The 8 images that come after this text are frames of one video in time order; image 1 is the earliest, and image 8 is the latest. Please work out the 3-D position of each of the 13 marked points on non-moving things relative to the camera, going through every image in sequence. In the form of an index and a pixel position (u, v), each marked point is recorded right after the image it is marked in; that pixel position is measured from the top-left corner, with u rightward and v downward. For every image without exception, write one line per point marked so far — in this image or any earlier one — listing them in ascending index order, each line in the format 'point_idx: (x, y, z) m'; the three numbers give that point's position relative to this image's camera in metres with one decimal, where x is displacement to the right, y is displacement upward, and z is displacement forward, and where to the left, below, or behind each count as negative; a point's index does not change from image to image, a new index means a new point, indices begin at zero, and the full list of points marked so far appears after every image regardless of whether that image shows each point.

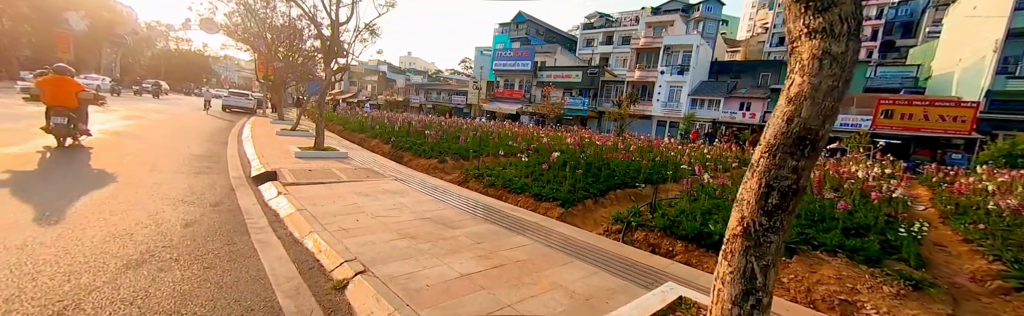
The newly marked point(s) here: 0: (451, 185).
0: (-1.0, -0.4, +5.8) m
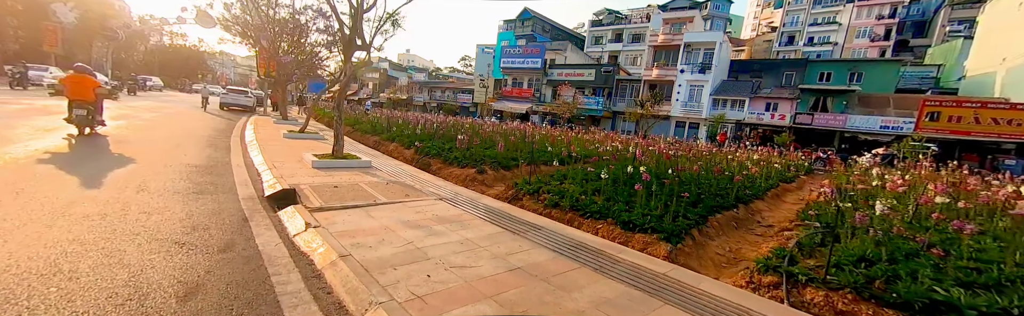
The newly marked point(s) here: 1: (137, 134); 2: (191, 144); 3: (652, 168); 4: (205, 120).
0: (-0.1, -0.6, +4.8) m
1: (-9.1, +0.6, +9.0) m
2: (-7.1, +0.3, +8.2) m
3: (+2.2, -0.2, +5.9) m
4: (-12.4, +1.5, +15.0) m
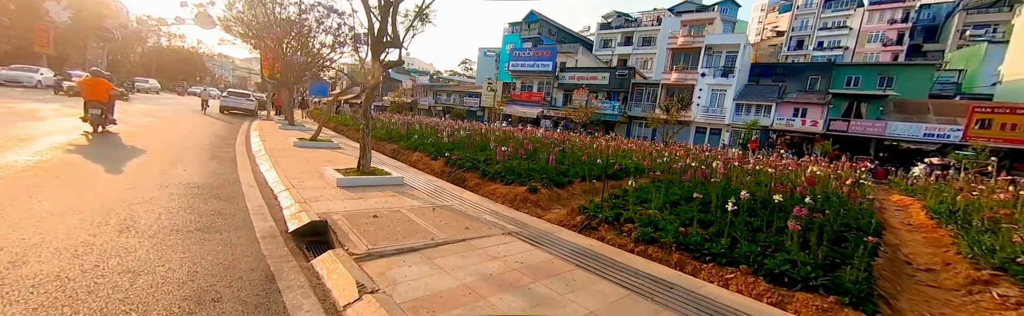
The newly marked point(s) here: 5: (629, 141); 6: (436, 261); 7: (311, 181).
0: (+0.8, -0.9, +3.8) m
1: (-8.2, +0.3, +8.0) m
2: (-6.3, +0.1, +7.2) m
3: (+3.1, -0.4, +4.9) m
4: (-11.6, +1.2, +14.0) m
5: (+3.7, +0.5, +11.7) m
6: (-0.6, -0.8, +2.9) m
7: (-3.0, -0.3, +5.4) m
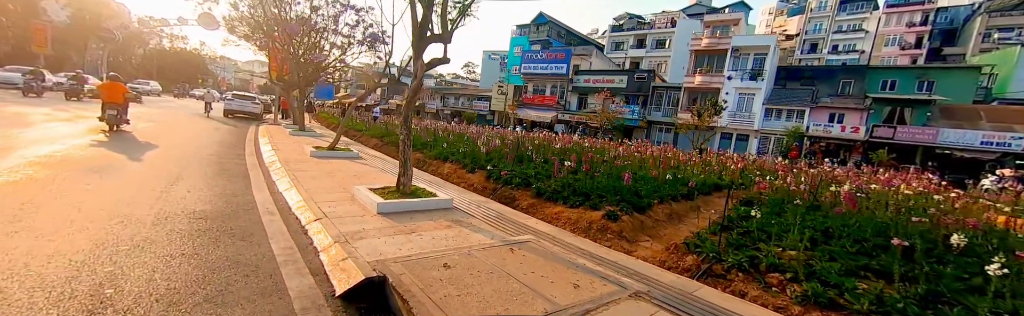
0: (+1.8, -1.1, +2.7) m
1: (-7.3, +0.1, +7.0) m
2: (-5.3, -0.2, +6.2) m
3: (+4.1, -0.7, +3.8) m
4: (-10.6, +1.0, +13.0) m
5: (+4.7, +0.2, +10.6) m
6: (+0.3, -1.0, +1.9) m
7: (-2.0, -0.6, +4.4) m
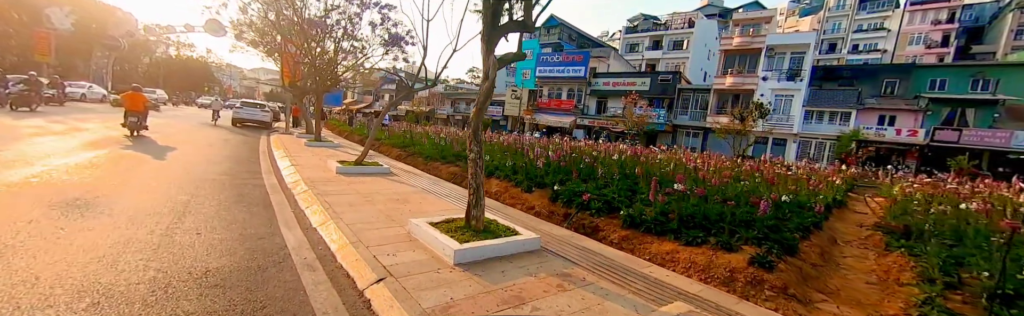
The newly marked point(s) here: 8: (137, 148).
0: (+2.8, -1.3, +1.5) m
1: (-6.2, -0.2, +5.9) m
2: (-4.2, -0.5, +5.1) m
3: (+5.1, -0.9, +2.6) m
4: (-9.4, +0.5, +11.9) m
5: (+5.8, -0.1, +9.4) m
6: (+1.4, -1.3, +0.7) m
7: (-0.9, -0.8, +3.2) m
8: (-9.0, +0.2, +8.8) m
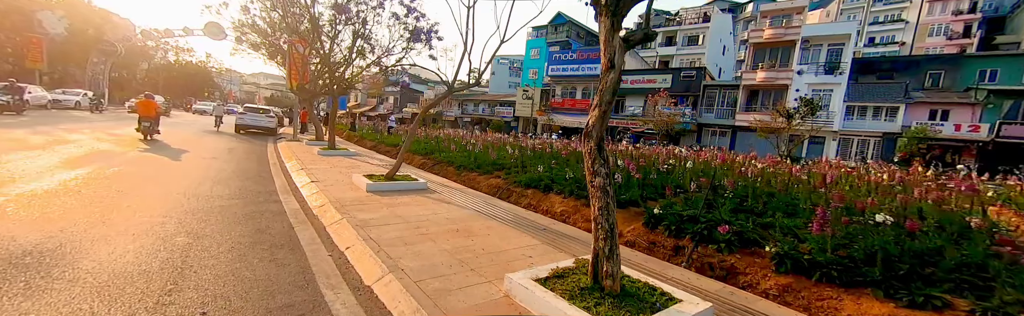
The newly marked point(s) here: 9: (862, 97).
0: (+3.9, -1.5, +0.3) m
1: (-5.1, -0.5, +4.7) m
2: (-3.1, -0.8, +3.8) m
3: (+6.2, -1.0, +1.4) m
4: (-8.3, +0.2, +10.7) m
5: (+6.9, -0.2, +8.1) m
6: (+2.5, -1.4, -0.6) m
7: (+0.2, -1.1, +2.0) m
8: (-7.9, -0.1, +7.6) m
9: (+17.5, +3.0, +18.4) m
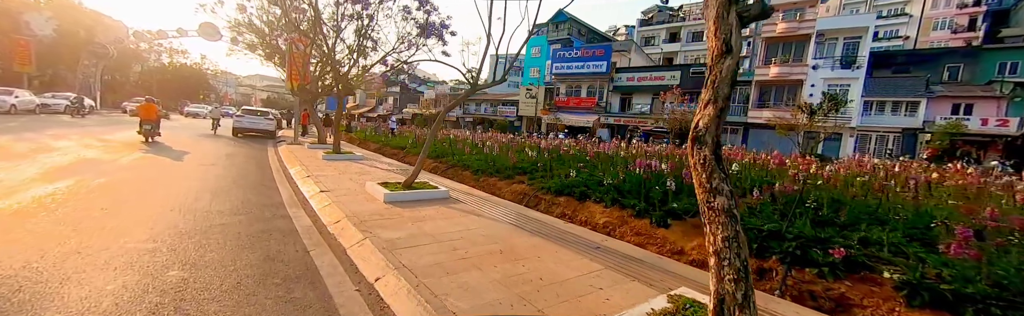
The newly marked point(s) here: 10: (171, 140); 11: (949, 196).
0: (+4.5, -1.5, -0.4) m
1: (-4.5, -0.7, +4.0) m
2: (-2.6, -0.9, +3.2) m
3: (+6.8, -1.0, +0.8) m
4: (-7.9, 0.0, +10.0) m
5: (+7.4, -0.2, +7.5) m
6: (+3.1, -1.5, -1.2) m
7: (+0.7, -1.2, +1.4) m
8: (-7.4, -0.3, +6.9) m
9: (+18.0, +3.2, +17.9) m
10: (-11.5, +0.6, +12.3) m
11: (+6.7, -0.5, +5.4) m
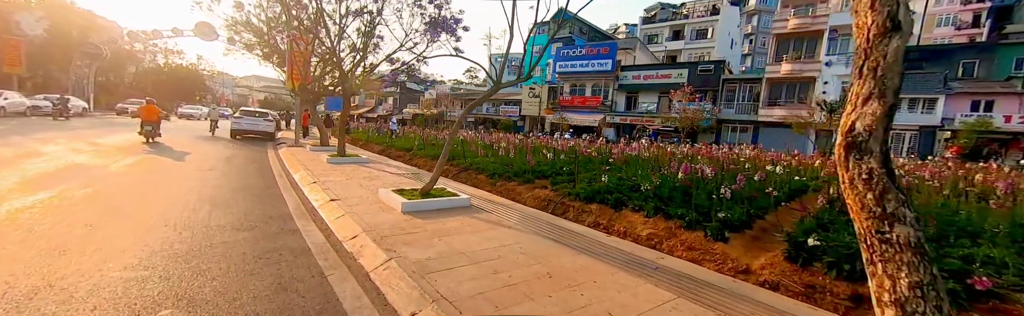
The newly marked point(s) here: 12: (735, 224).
0: (+5.0, -1.6, -0.9) m
1: (-4.1, -0.8, +3.4) m
2: (-2.1, -1.0, +2.6) m
3: (+7.2, -1.0, +0.3) m
4: (-7.4, -0.1, +9.4) m
5: (+7.8, -0.2, +7.0) m
6: (+3.6, -1.5, -1.7) m
7: (+1.2, -1.2, +0.8) m
8: (-6.9, -0.4, +6.3) m
9: (+18.3, +3.2, +17.4) m
10: (-11.1, +0.4, +11.7) m
11: (+7.2, -0.5, +4.9) m
12: (+2.6, -0.7, +4.1) m
